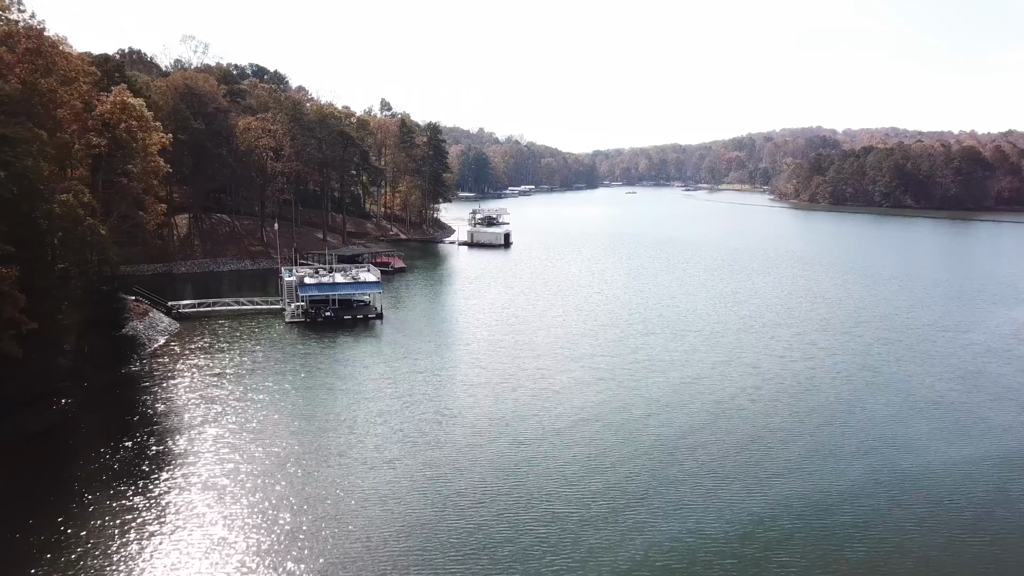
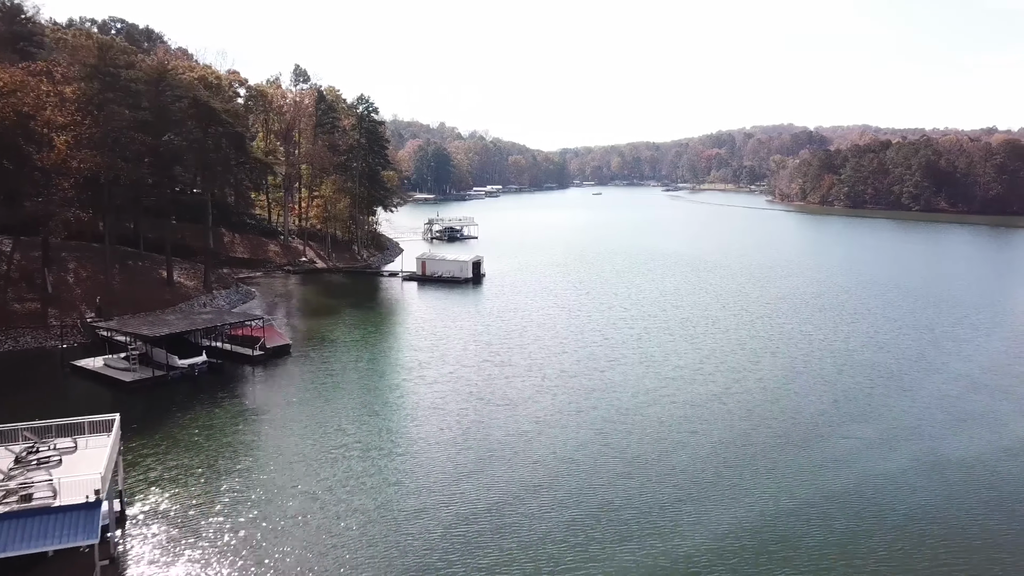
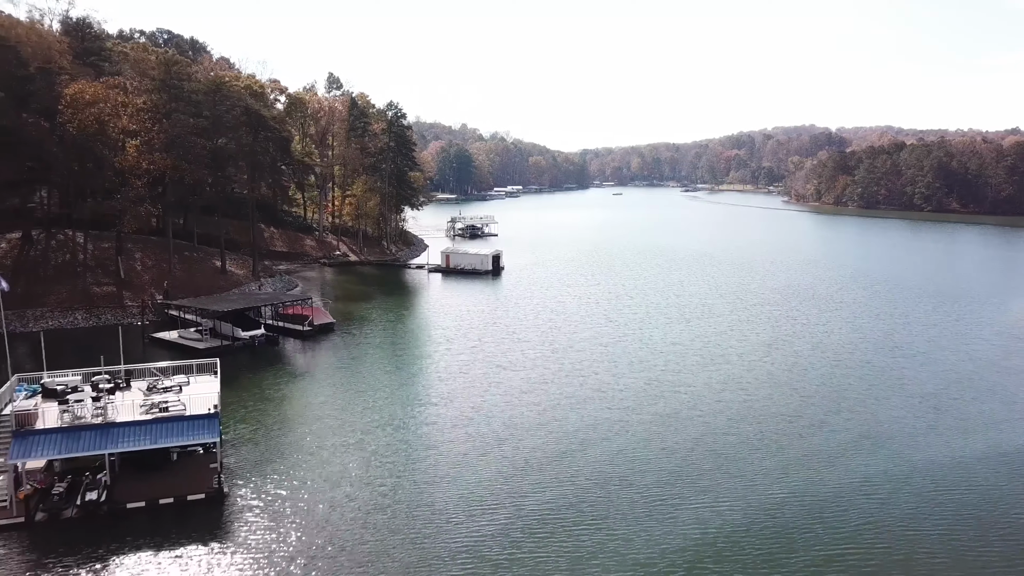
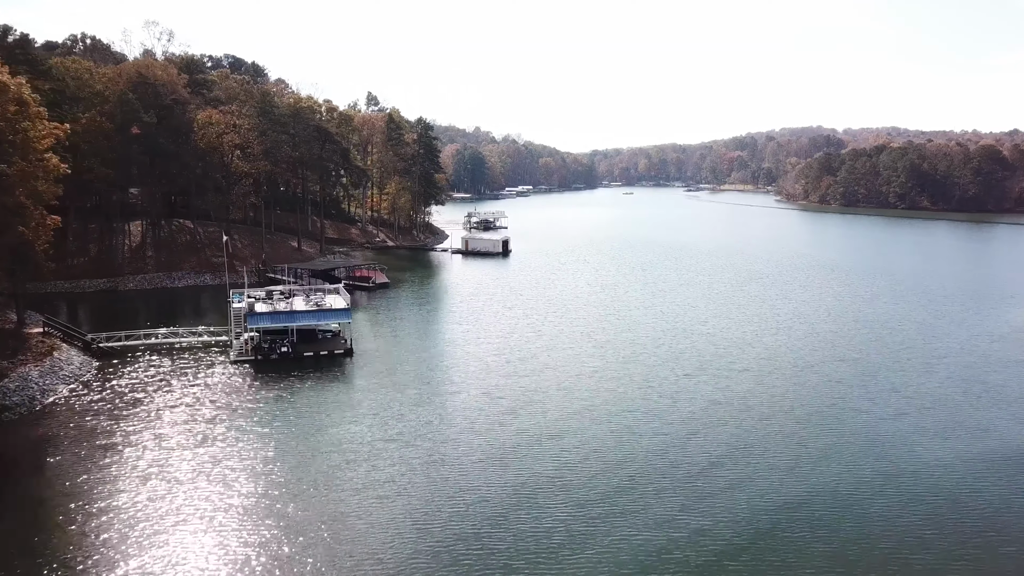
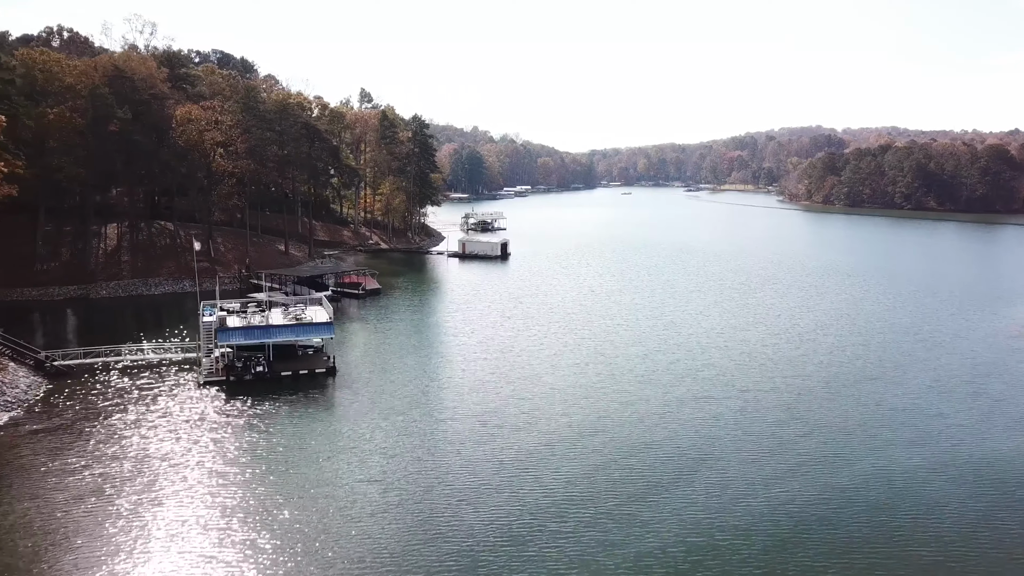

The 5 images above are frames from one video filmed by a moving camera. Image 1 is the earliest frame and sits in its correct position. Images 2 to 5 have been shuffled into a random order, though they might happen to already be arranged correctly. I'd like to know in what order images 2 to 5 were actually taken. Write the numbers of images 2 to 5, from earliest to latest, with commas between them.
4, 5, 3, 2
